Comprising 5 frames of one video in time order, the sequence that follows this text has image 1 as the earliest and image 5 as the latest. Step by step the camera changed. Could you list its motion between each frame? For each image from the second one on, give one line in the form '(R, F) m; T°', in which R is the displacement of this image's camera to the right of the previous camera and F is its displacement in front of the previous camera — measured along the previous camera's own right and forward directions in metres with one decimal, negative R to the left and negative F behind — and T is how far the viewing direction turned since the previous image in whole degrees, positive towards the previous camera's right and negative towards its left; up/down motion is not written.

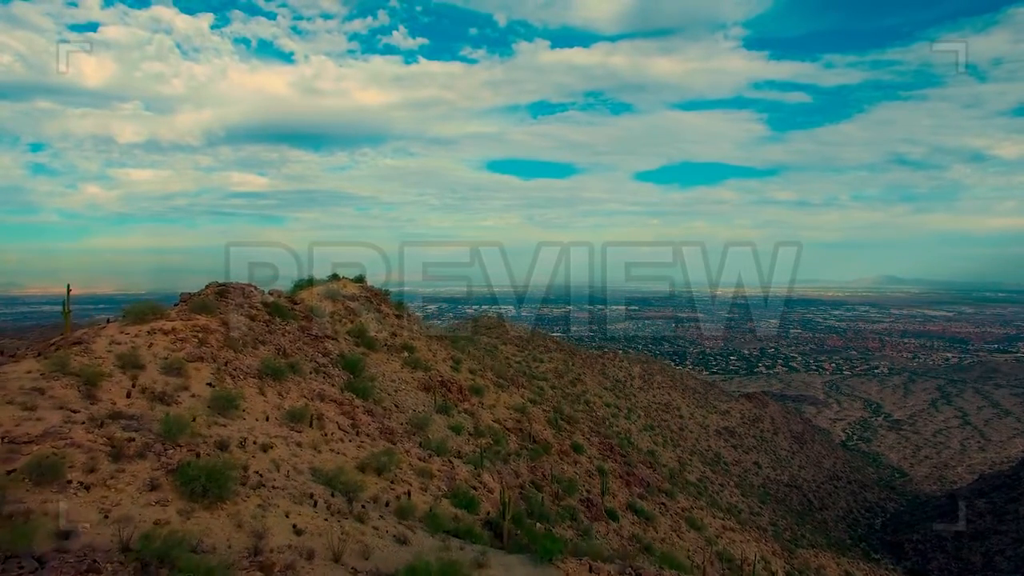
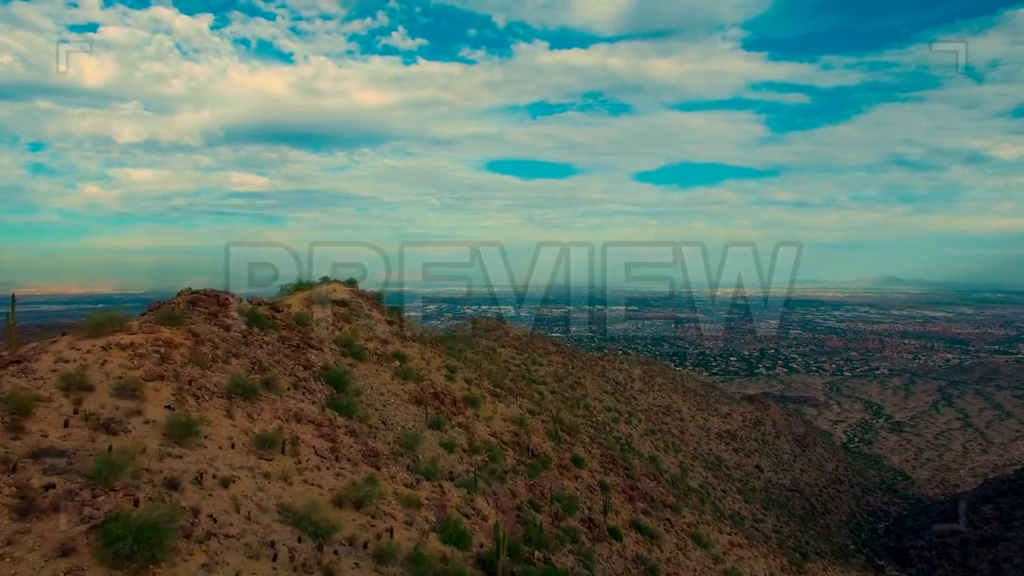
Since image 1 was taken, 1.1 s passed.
(0.0, +0.6) m; 0°
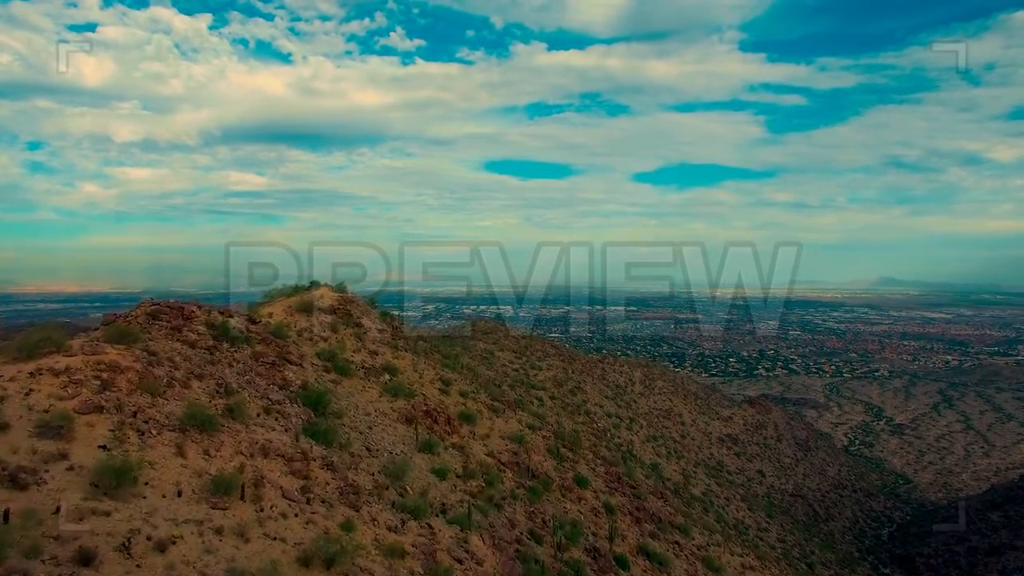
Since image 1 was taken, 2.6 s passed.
(0.0, +0.8) m; 0°
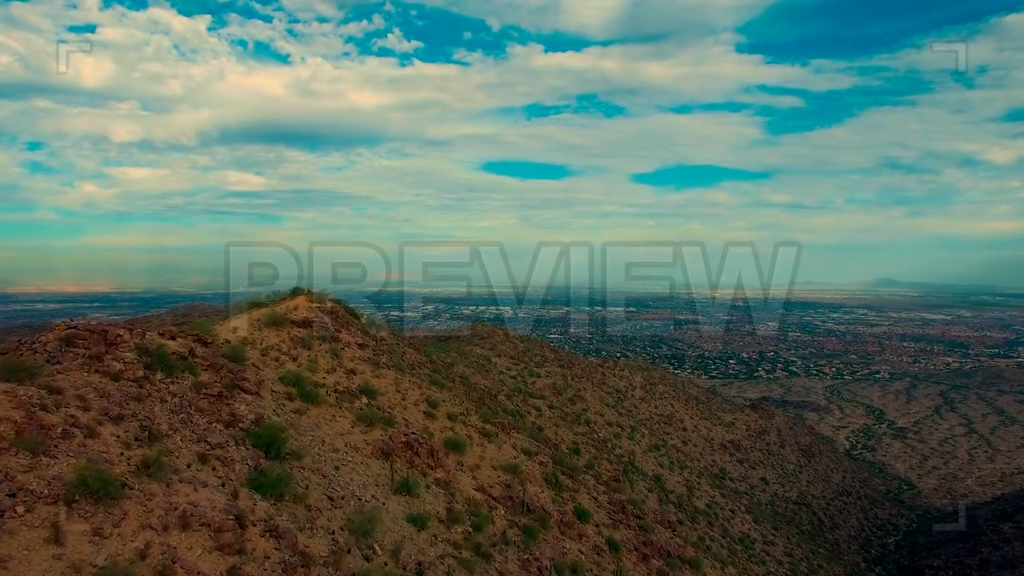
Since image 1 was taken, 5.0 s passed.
(+0.1, +1.1) m; 0°
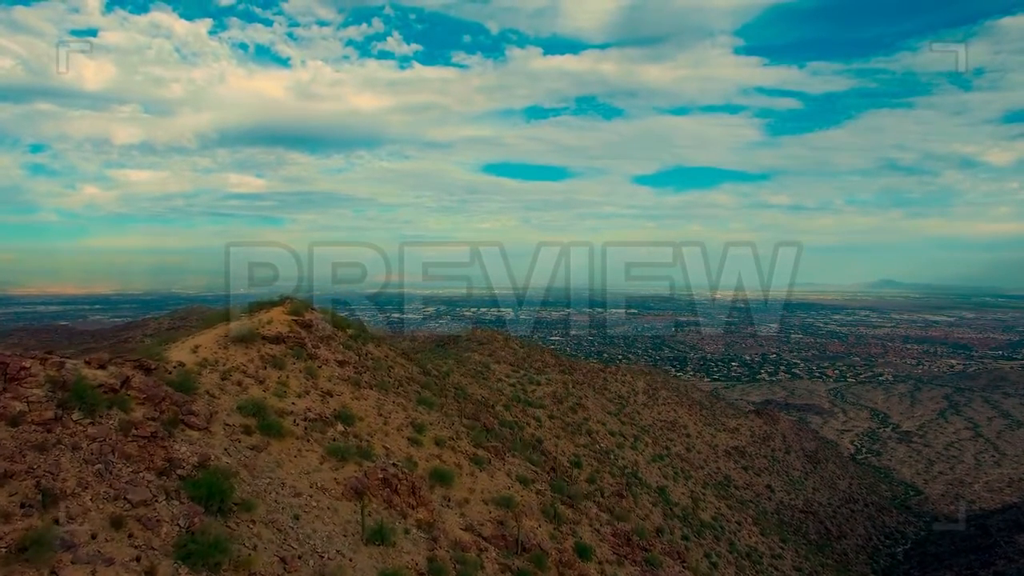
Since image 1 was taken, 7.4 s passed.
(+0.1, +0.9) m; 0°
